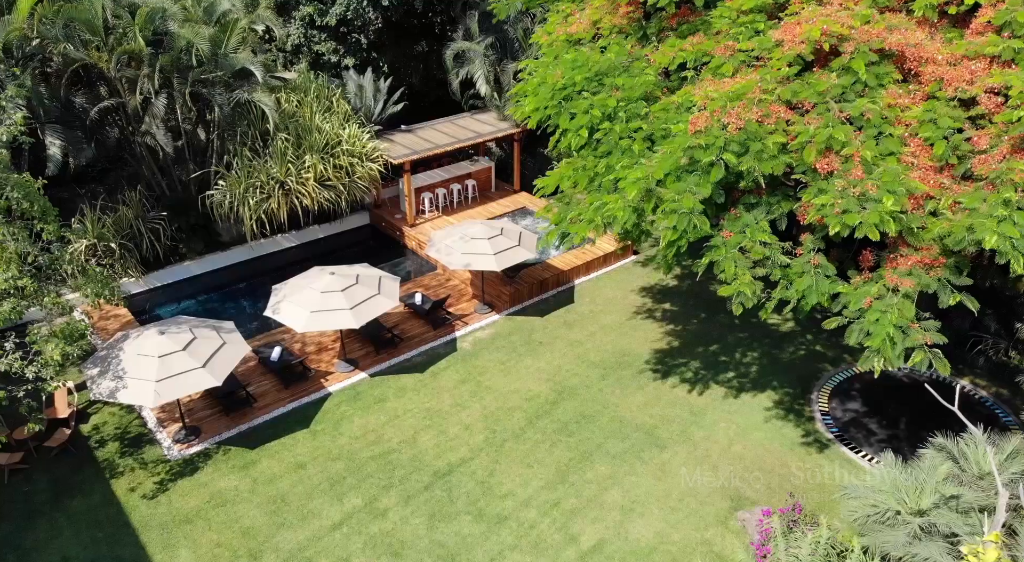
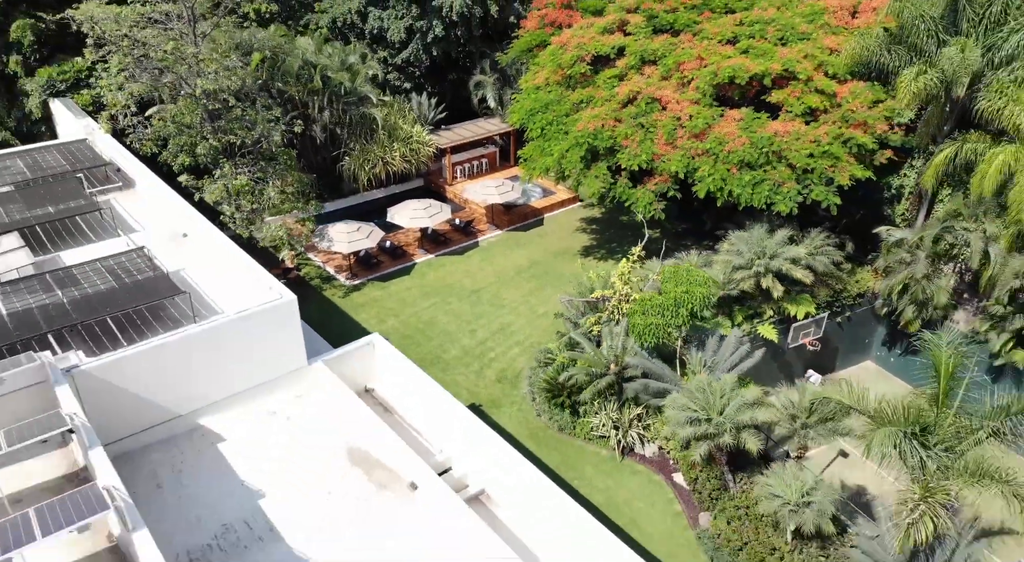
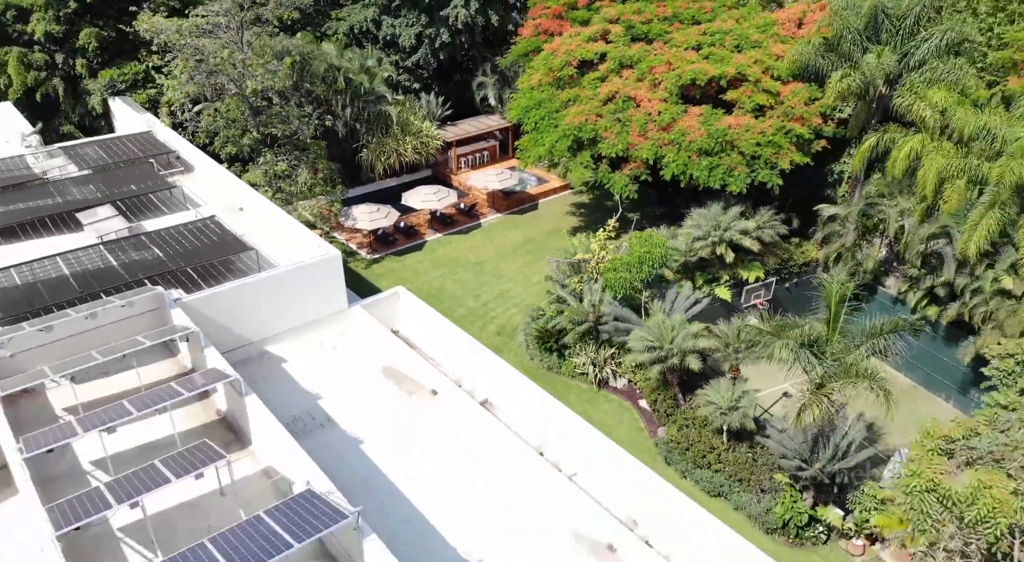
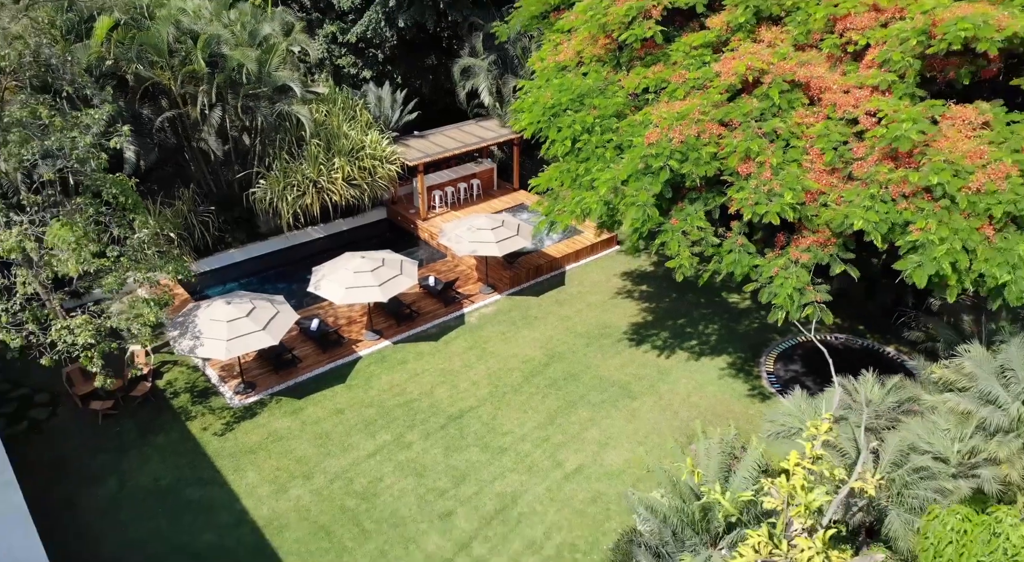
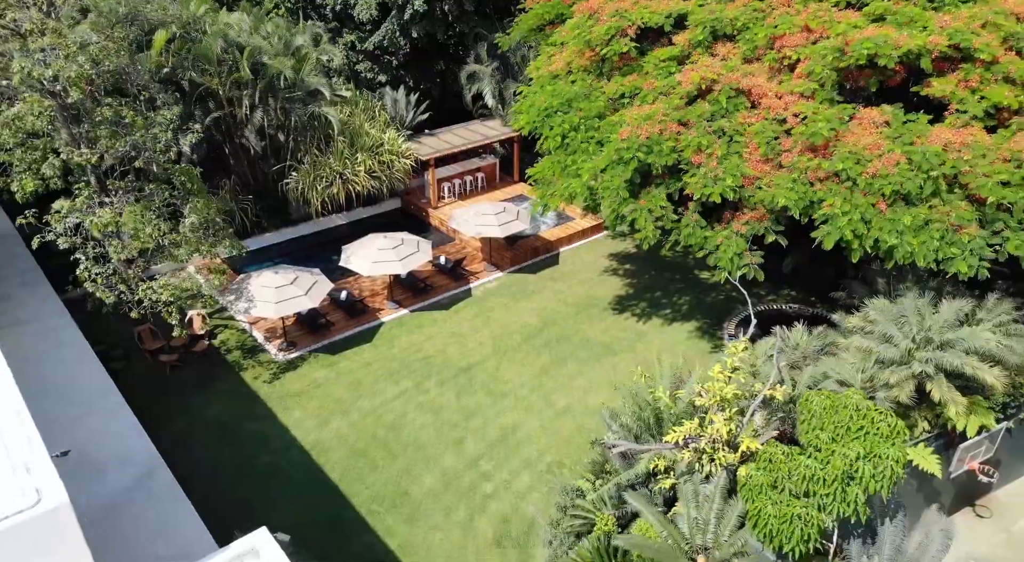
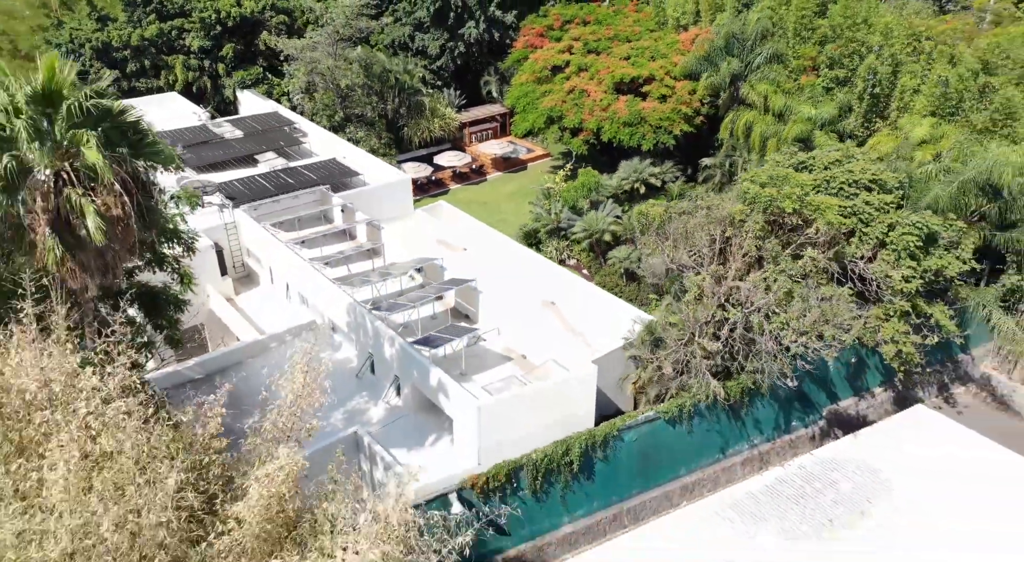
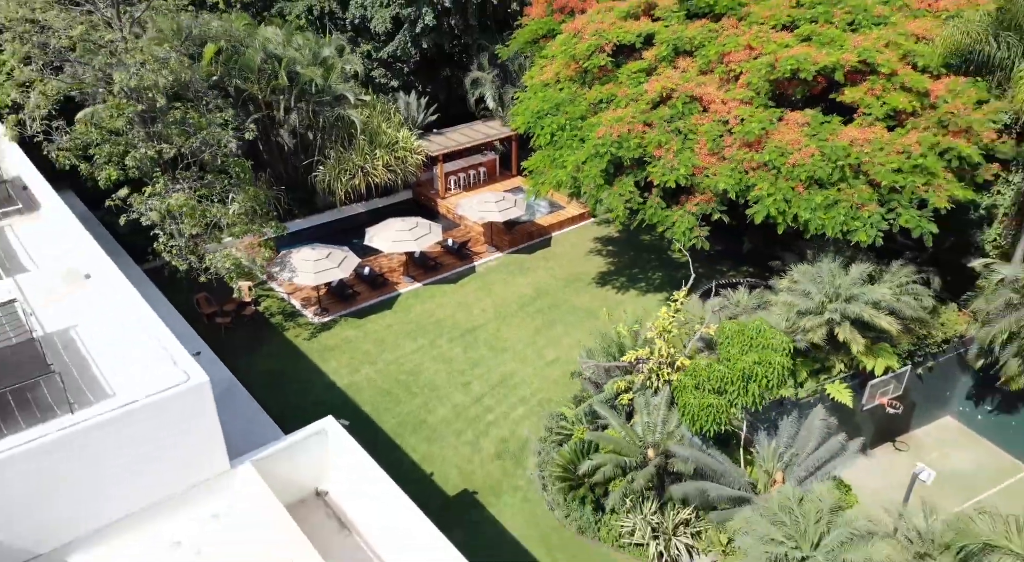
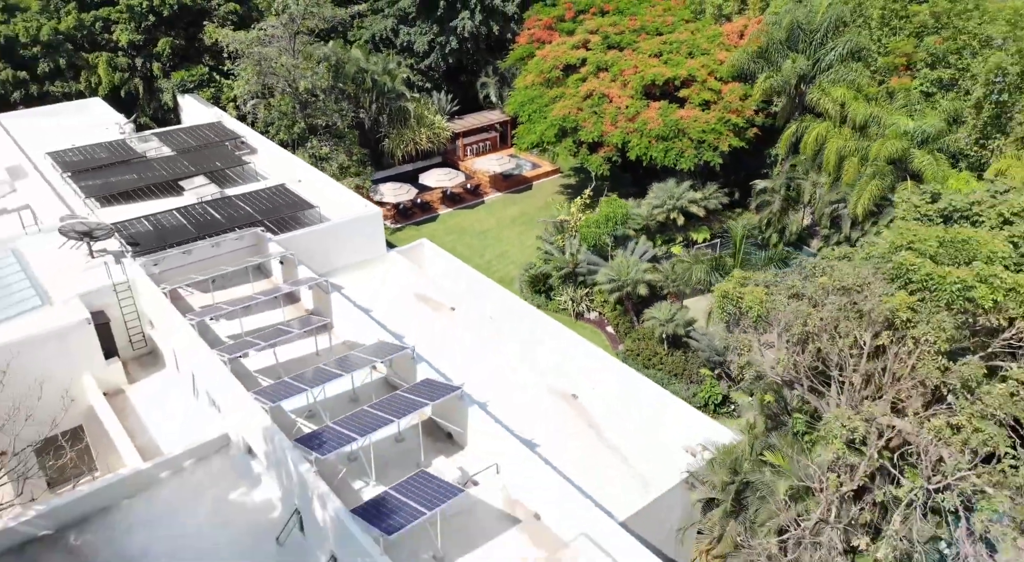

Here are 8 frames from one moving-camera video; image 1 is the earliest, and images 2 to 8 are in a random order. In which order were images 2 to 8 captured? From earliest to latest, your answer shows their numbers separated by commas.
4, 5, 7, 2, 3, 8, 6
